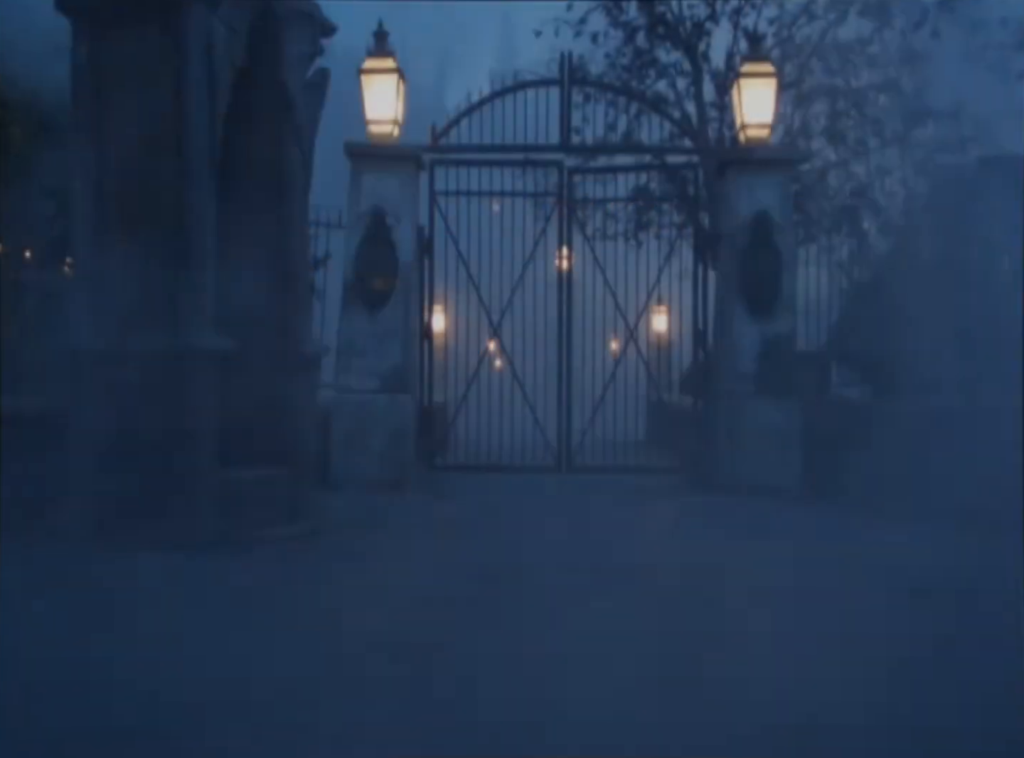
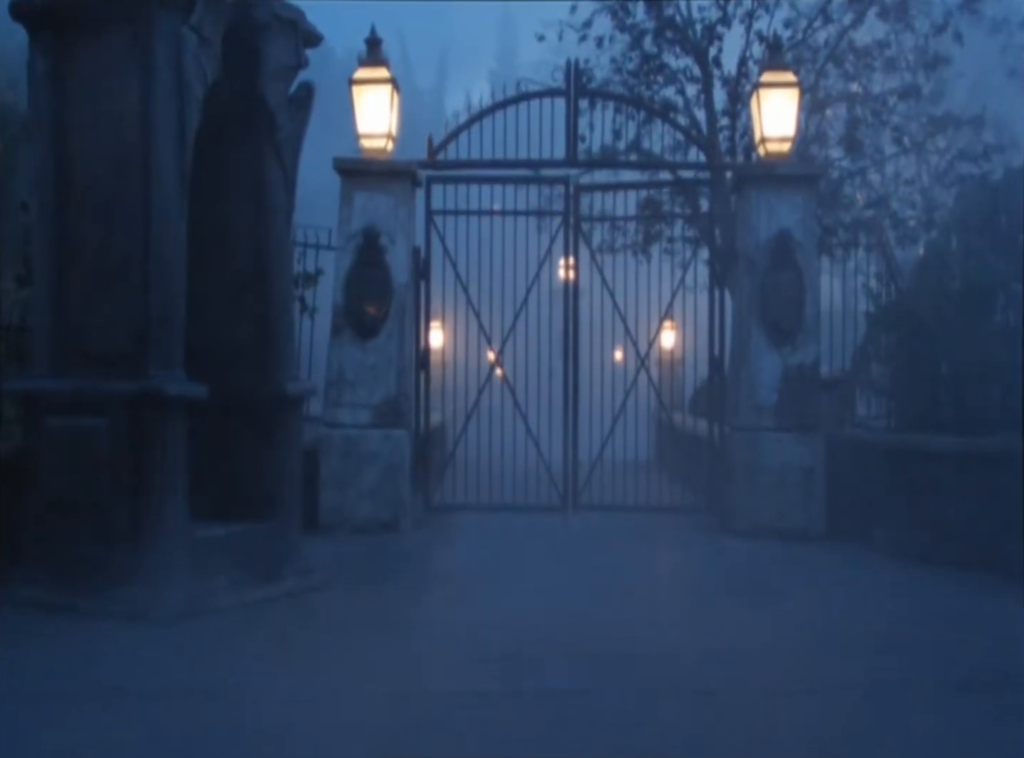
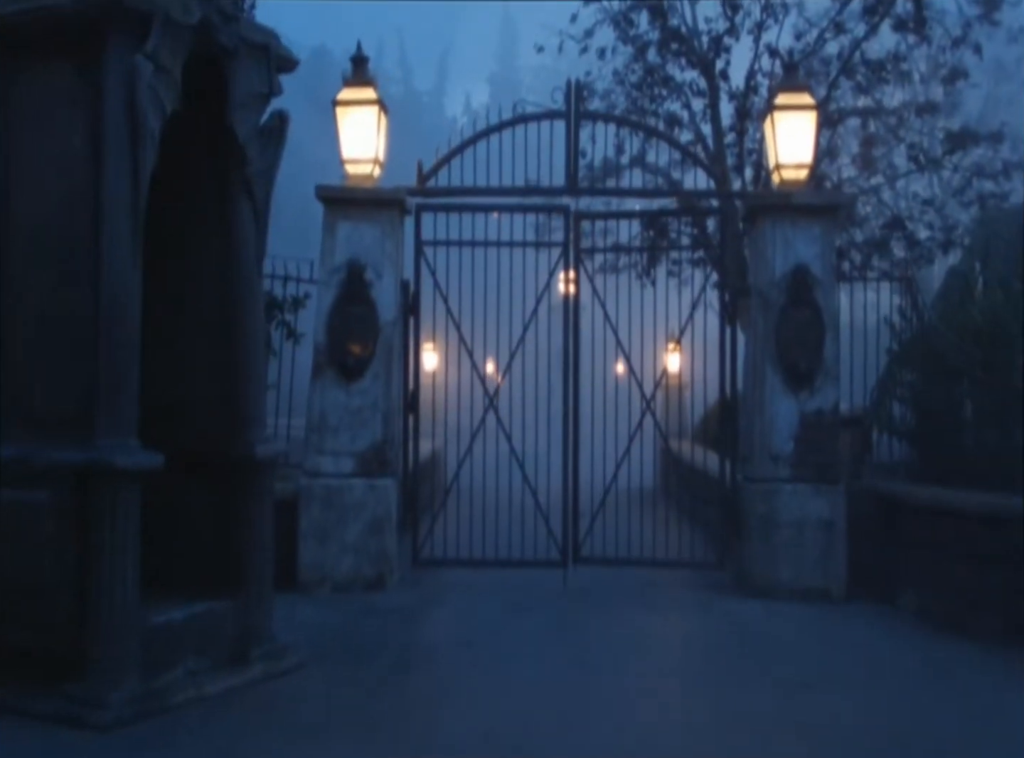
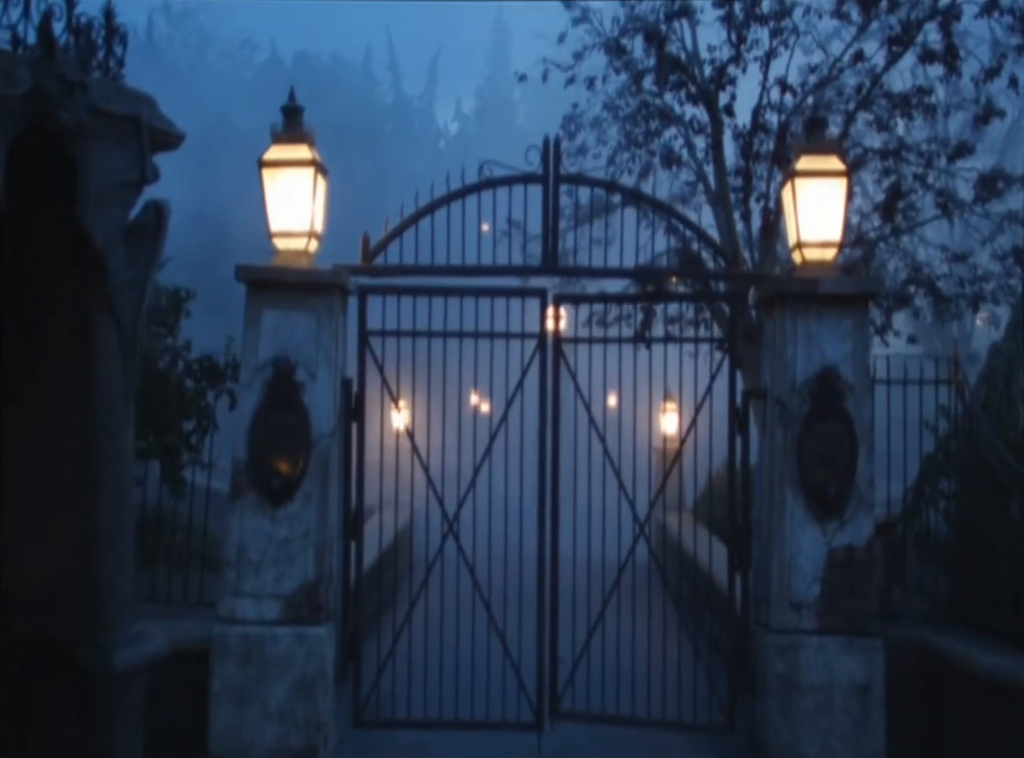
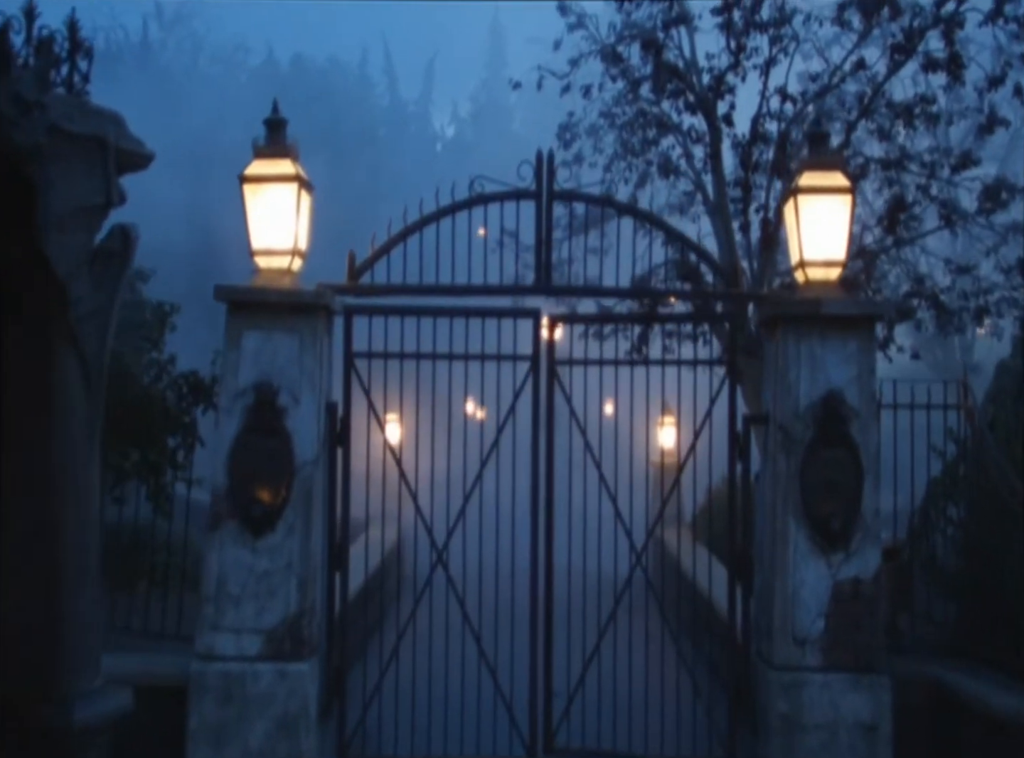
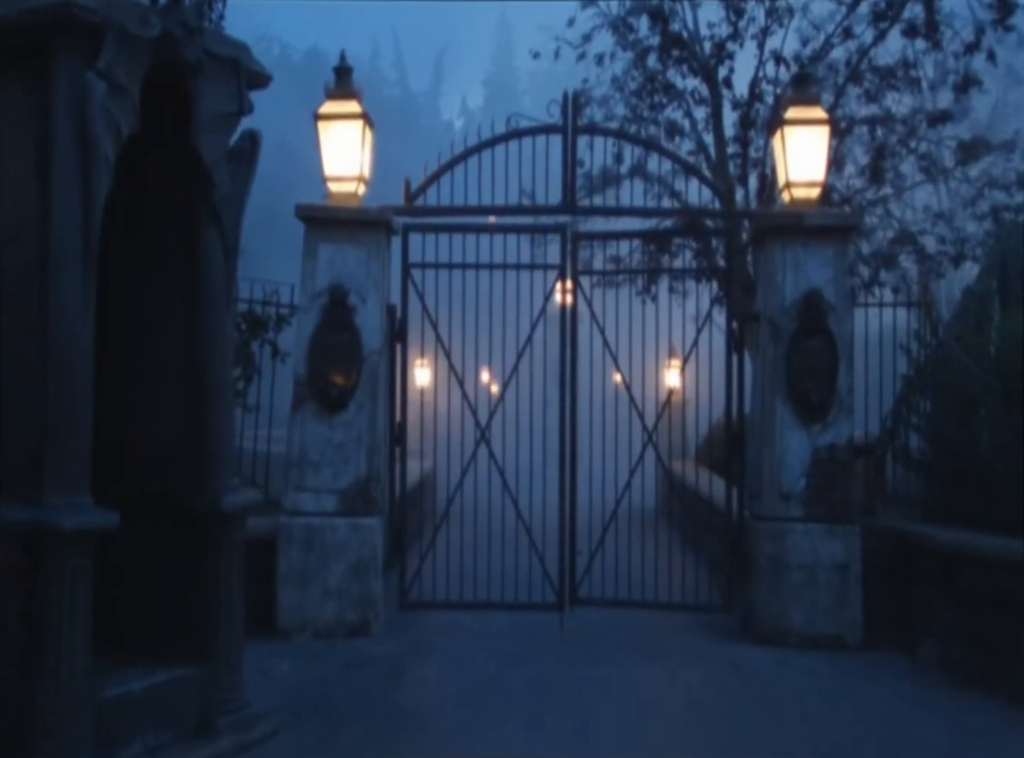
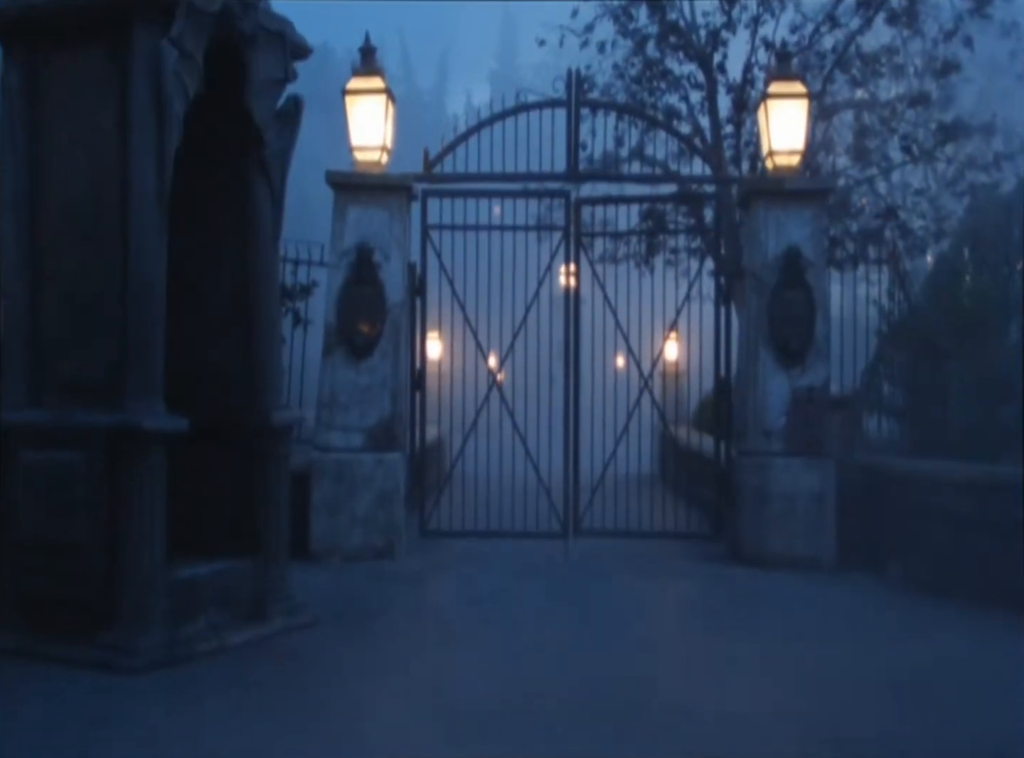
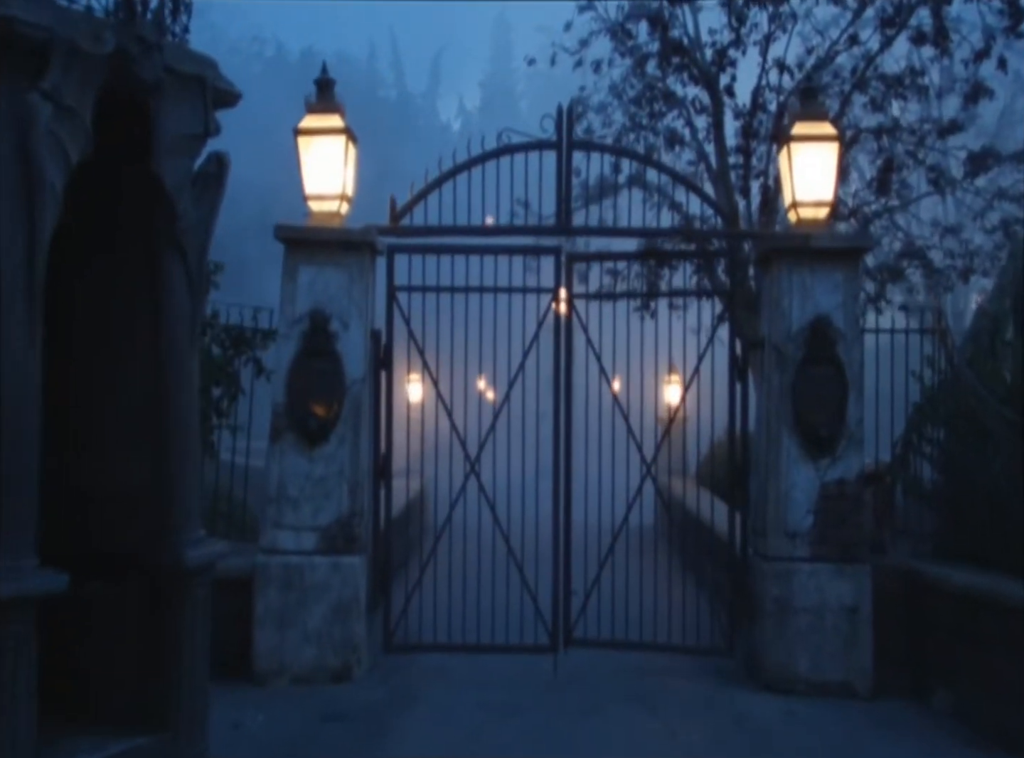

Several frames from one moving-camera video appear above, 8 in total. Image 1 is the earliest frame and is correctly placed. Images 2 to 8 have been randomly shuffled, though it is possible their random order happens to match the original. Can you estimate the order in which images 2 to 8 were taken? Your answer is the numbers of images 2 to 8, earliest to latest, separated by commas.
2, 7, 3, 6, 8, 4, 5
